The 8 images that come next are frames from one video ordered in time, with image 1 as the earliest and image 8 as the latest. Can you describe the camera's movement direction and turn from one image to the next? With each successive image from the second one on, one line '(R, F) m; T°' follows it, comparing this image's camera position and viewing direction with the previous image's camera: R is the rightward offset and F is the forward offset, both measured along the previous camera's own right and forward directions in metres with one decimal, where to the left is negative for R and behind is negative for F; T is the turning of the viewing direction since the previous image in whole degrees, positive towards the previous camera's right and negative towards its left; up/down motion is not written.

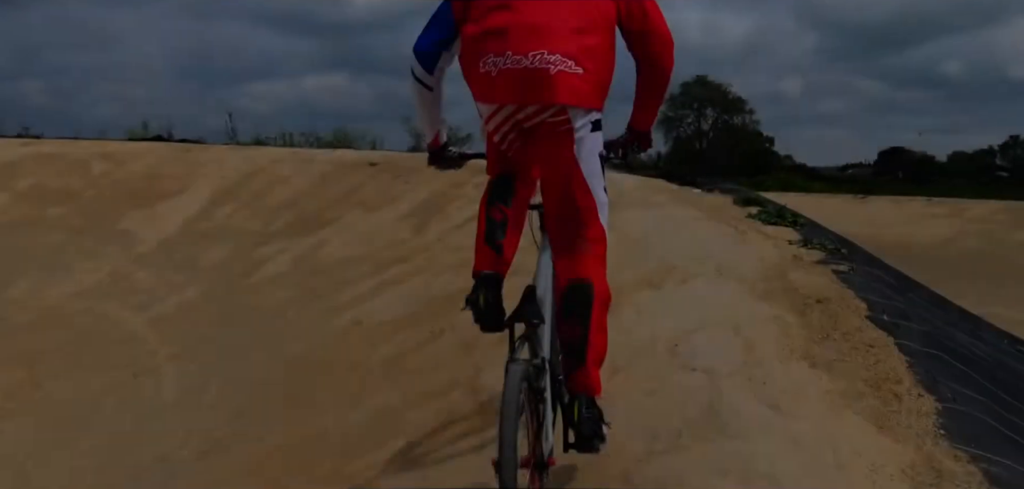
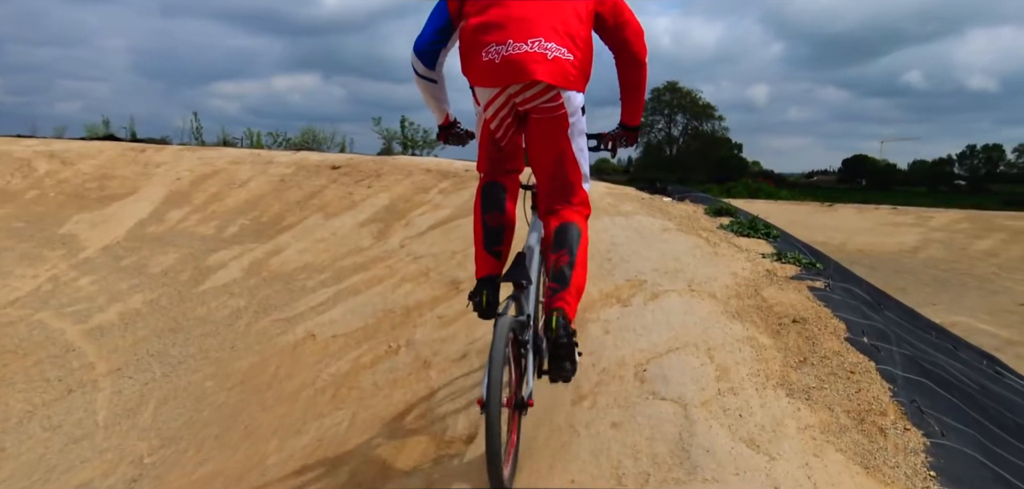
(+0.1, +0.2) m; +3°
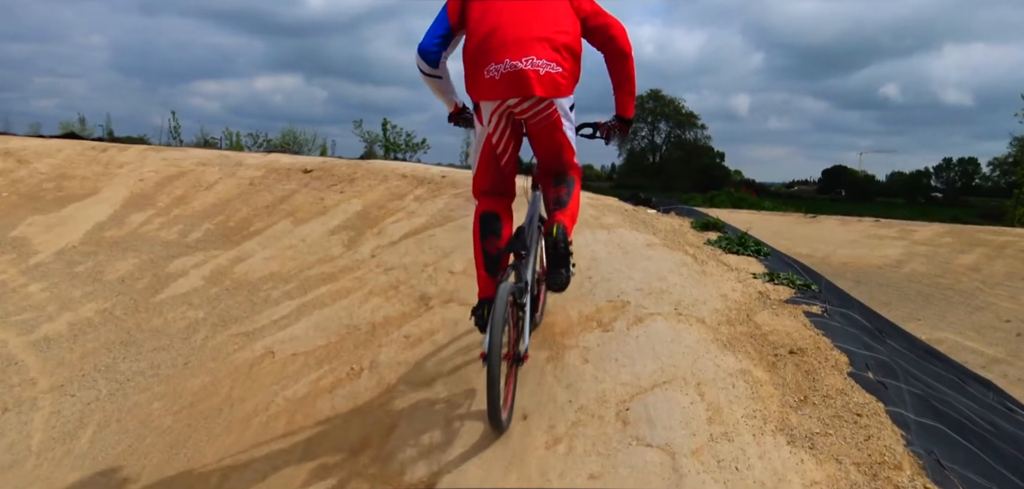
(+0.1, +0.3) m; +2°
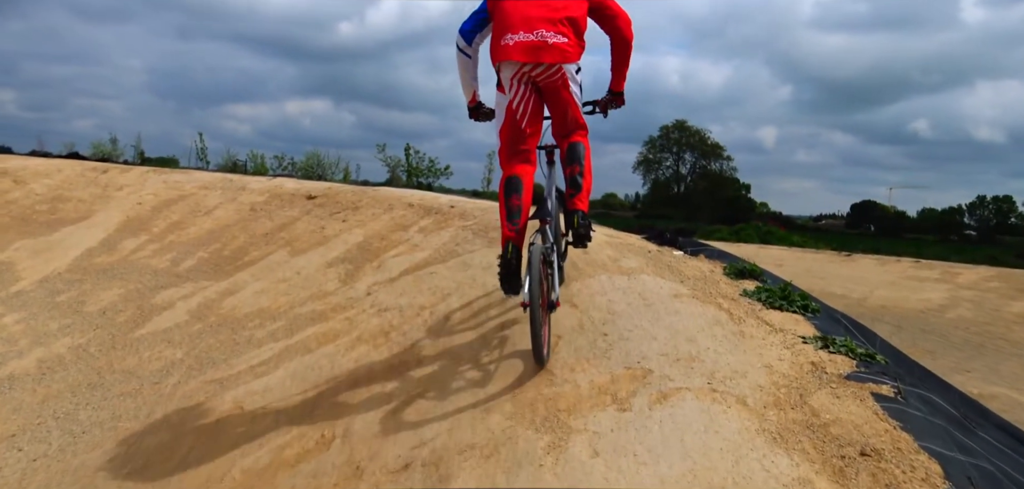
(+0.1, +0.6) m; -2°
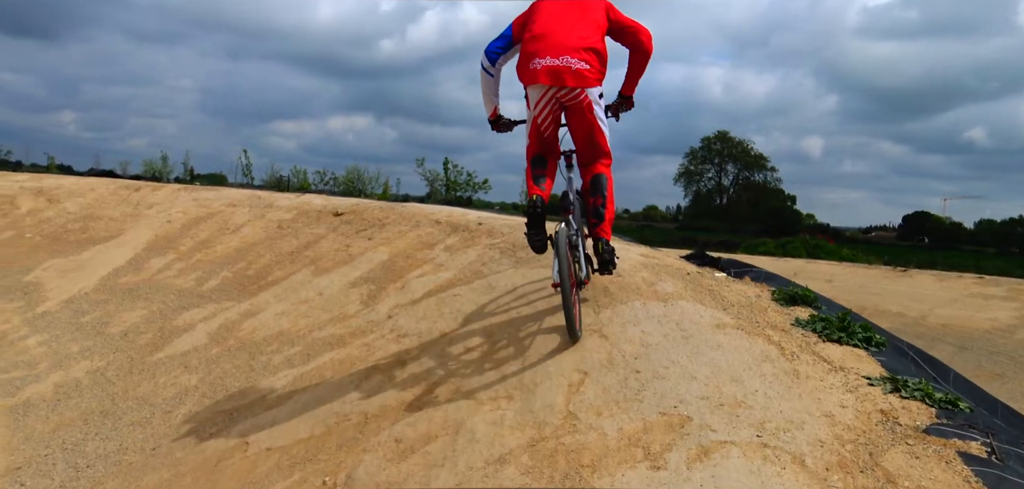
(+0.1, +0.3) m; -4°
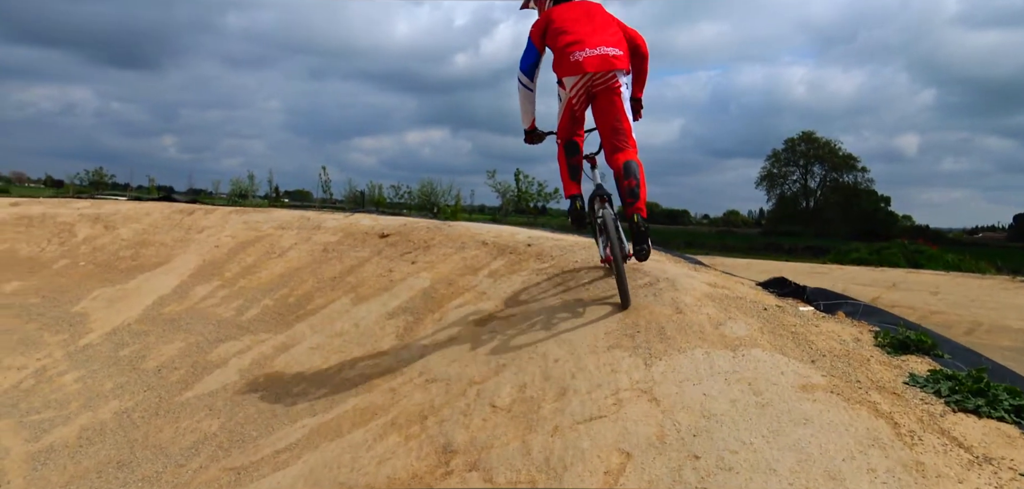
(+0.2, +0.6) m; -7°
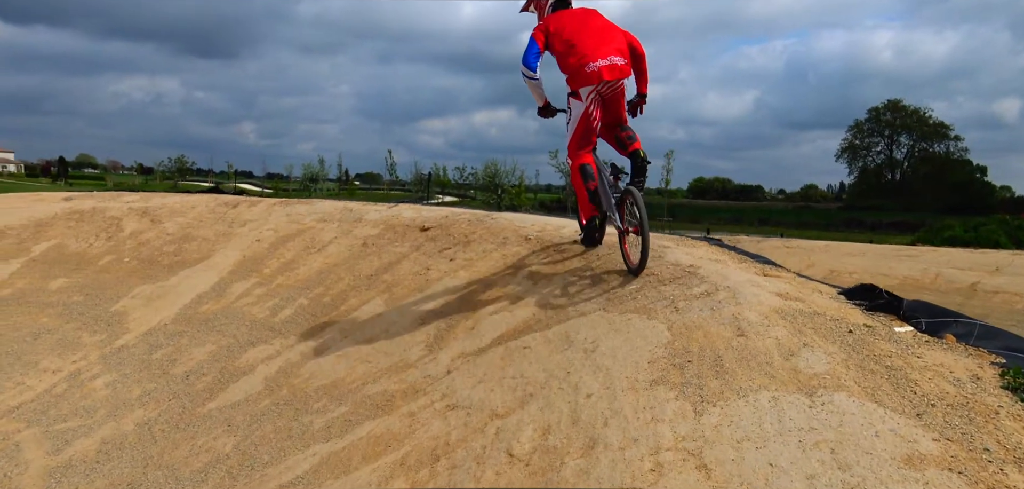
(+0.2, +0.6) m; -6°
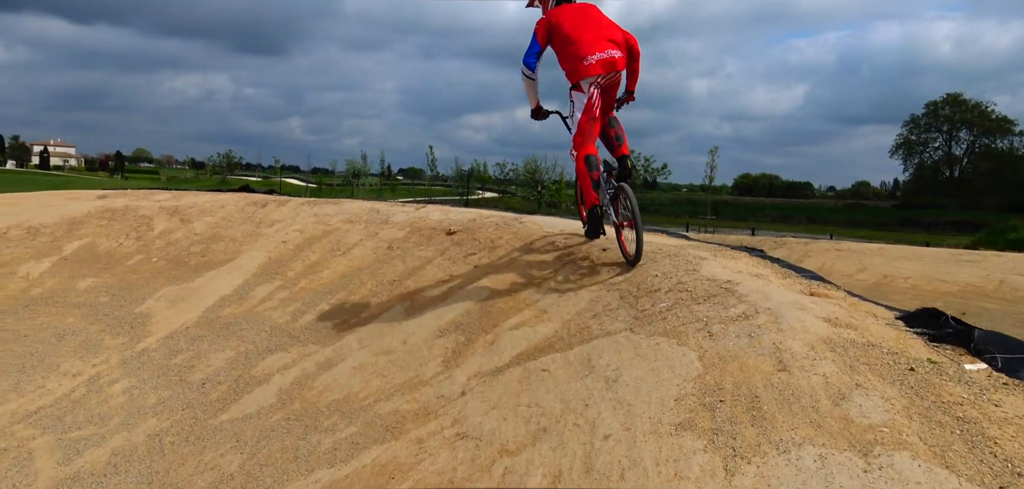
(+0.1, +0.3) m; -4°
